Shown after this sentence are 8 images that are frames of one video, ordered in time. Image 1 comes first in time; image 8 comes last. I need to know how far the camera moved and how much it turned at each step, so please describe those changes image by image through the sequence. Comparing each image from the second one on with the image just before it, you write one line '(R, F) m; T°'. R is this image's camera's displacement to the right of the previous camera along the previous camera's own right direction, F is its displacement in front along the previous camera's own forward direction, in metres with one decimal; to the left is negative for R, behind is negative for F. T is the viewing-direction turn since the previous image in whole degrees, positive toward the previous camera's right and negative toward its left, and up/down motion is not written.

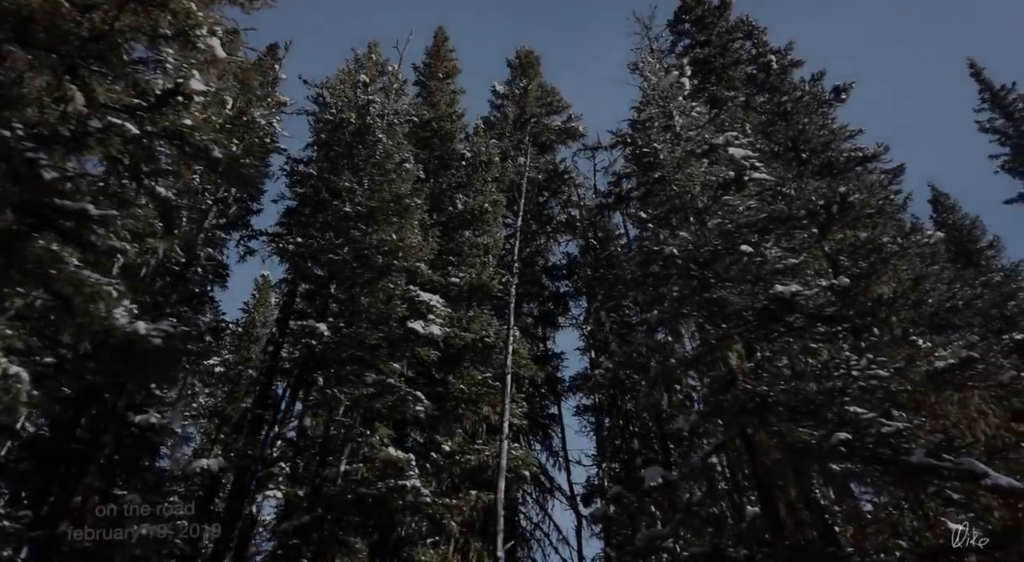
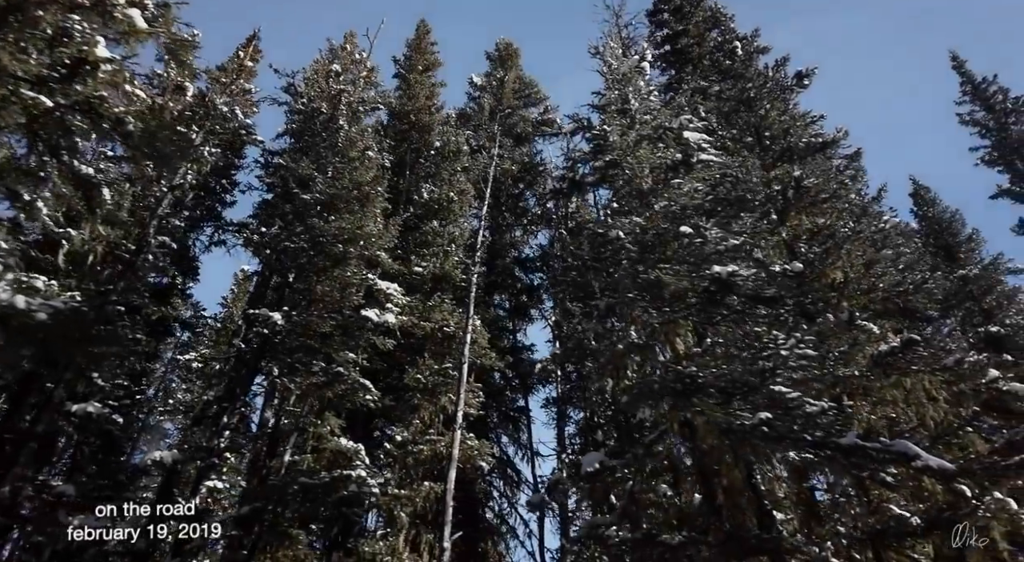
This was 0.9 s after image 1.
(+0.8, +0.2) m; 0°
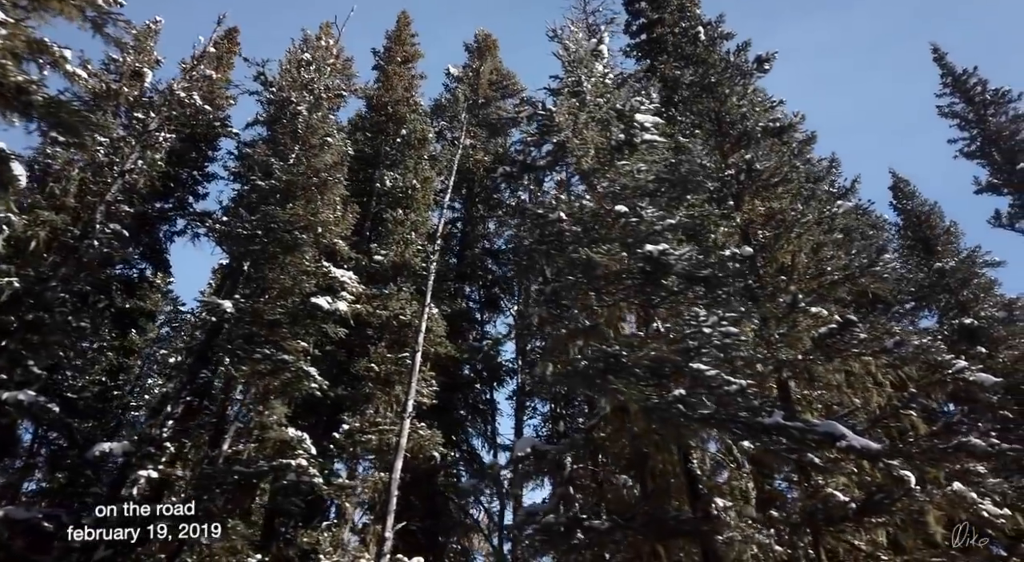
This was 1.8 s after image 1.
(+0.8, +0.3) m; 0°
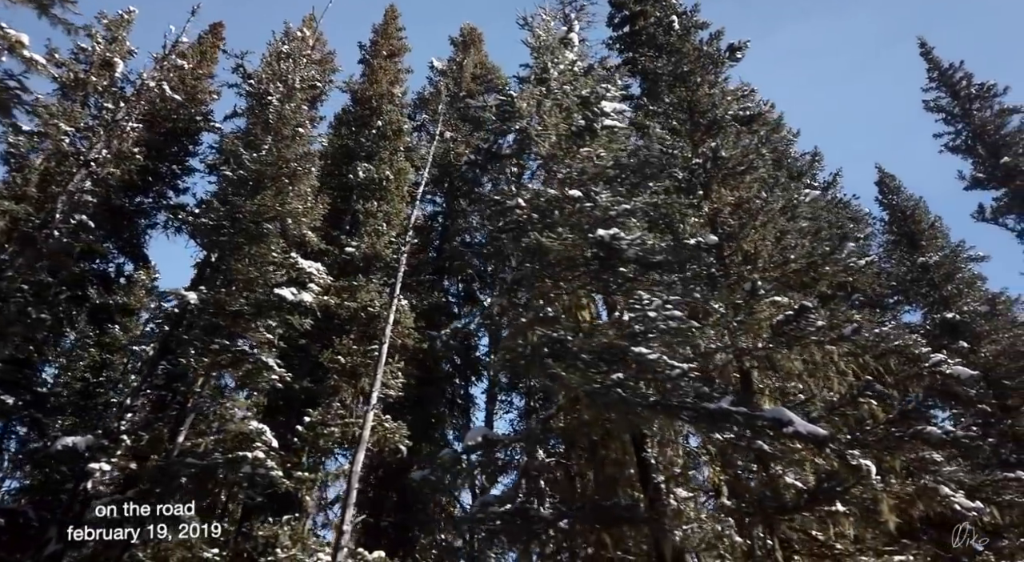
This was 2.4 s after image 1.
(+0.6, +0.2) m; 0°
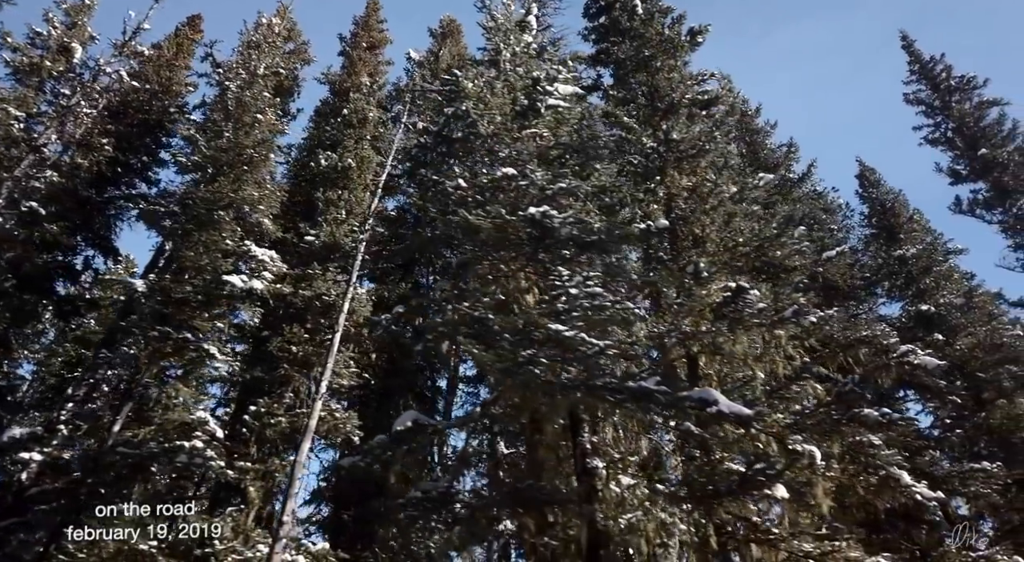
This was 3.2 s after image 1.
(+0.8, +0.3) m; 0°
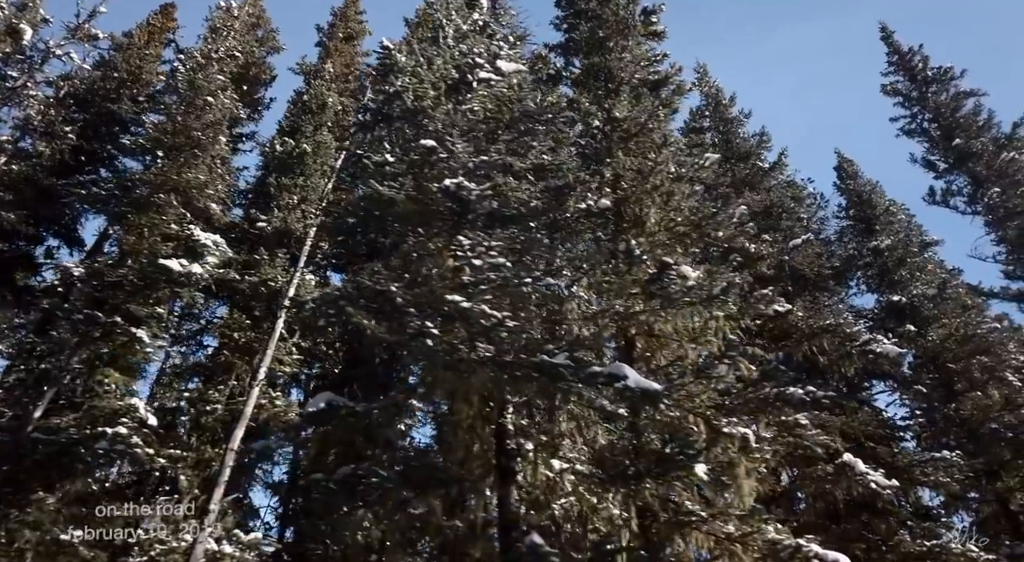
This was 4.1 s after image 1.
(+0.9, +0.3) m; 0°
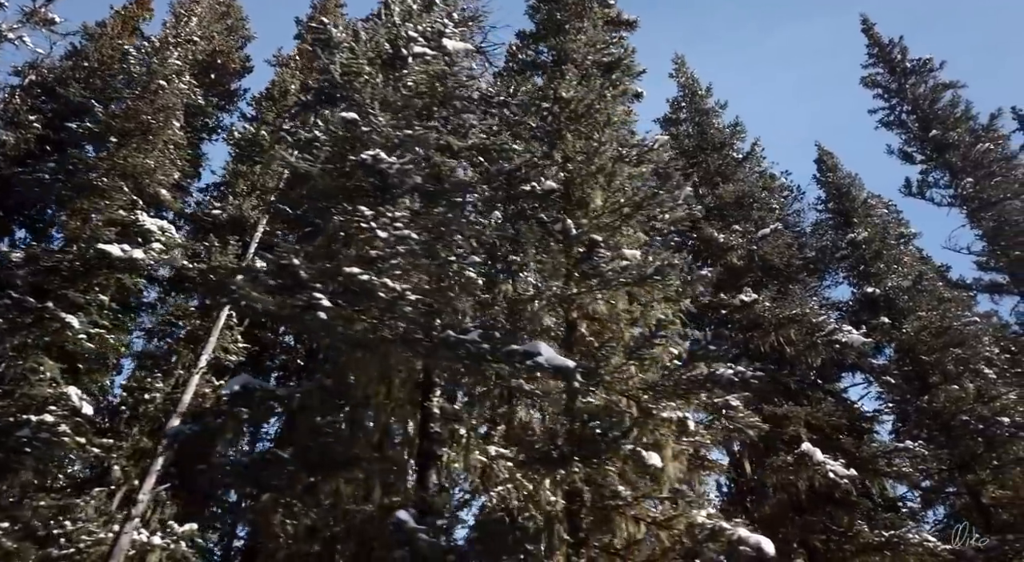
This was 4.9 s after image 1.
(+0.8, +0.3) m; 0°
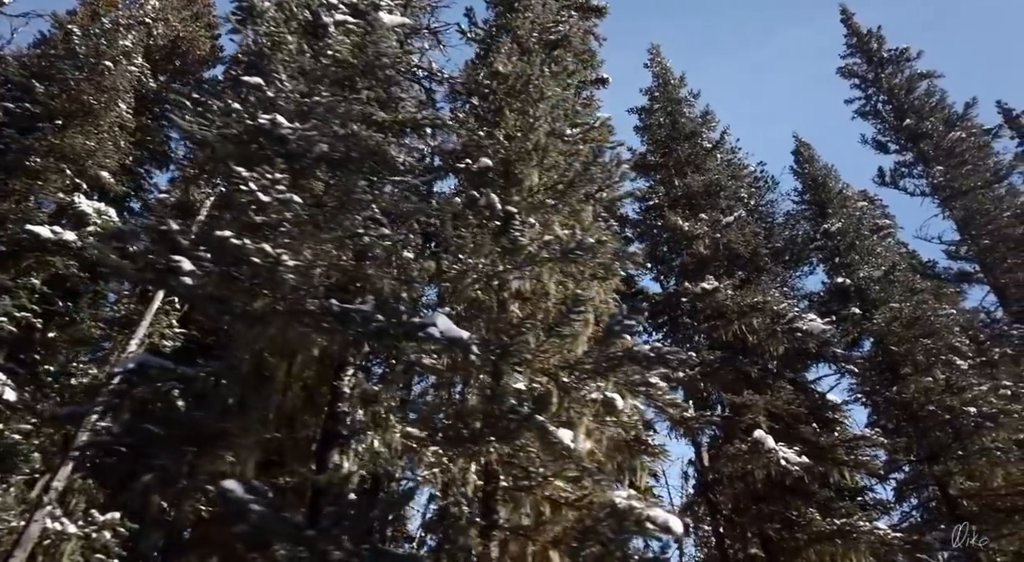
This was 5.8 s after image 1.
(+0.9, +0.3) m; 0°
